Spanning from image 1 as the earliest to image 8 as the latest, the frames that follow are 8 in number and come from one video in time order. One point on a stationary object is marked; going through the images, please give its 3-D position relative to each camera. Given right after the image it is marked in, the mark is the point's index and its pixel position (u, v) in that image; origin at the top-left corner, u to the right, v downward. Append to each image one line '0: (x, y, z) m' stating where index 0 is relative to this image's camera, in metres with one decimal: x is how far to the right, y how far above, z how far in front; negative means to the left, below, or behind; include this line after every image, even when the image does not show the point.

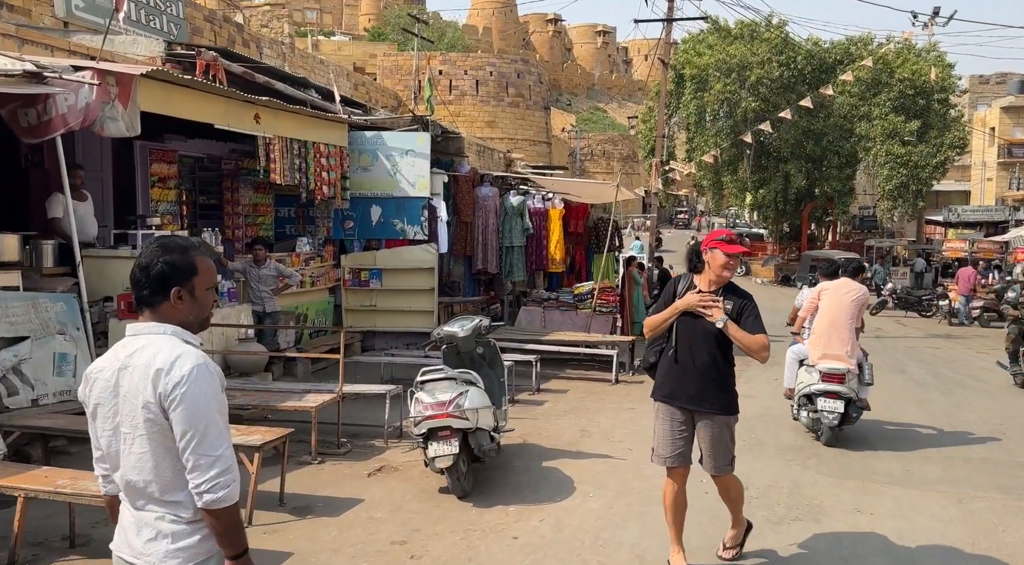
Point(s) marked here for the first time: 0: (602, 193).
0: (+1.3, +1.2, +12.6) m
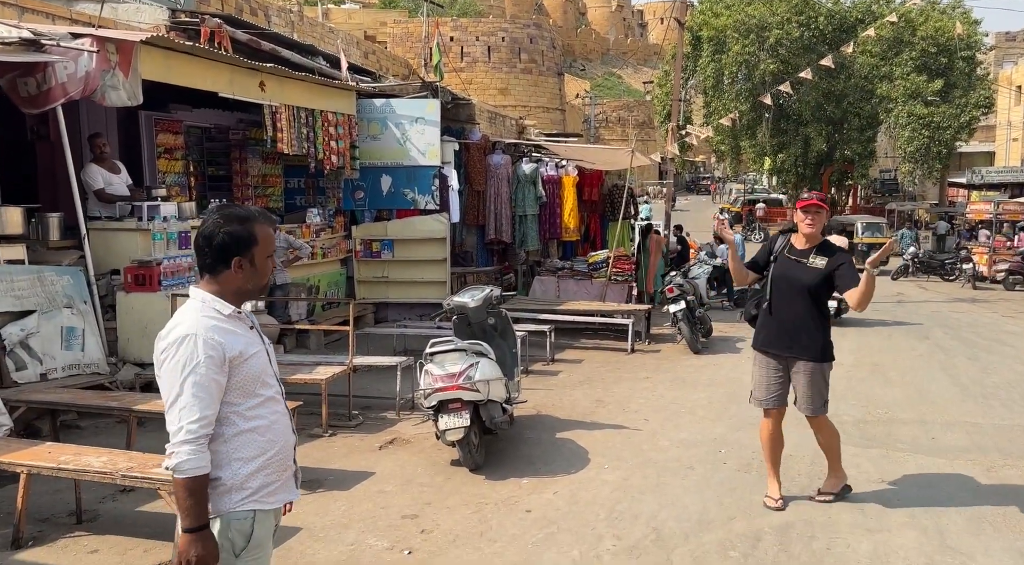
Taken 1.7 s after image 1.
0: (+1.4, +1.6, +12.4) m
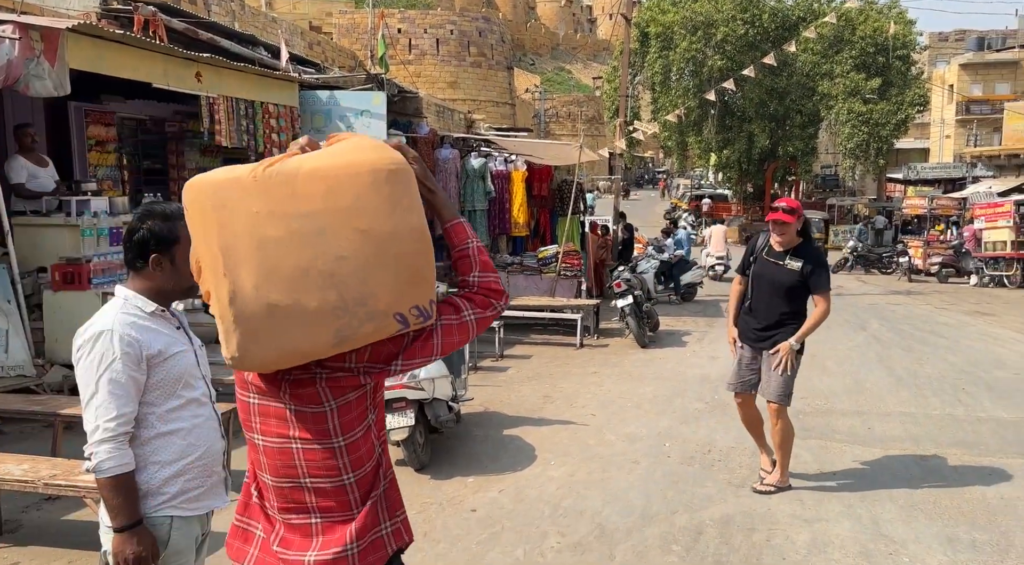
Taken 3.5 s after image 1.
0: (+0.7, +1.7, +12.3) m
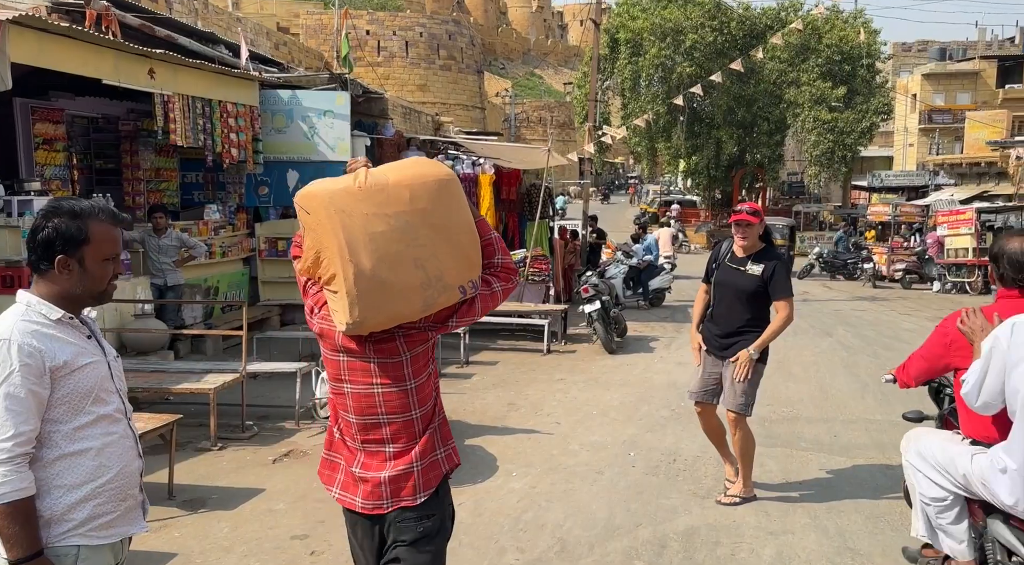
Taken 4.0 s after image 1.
0: (+0.3, +1.6, +12.2) m
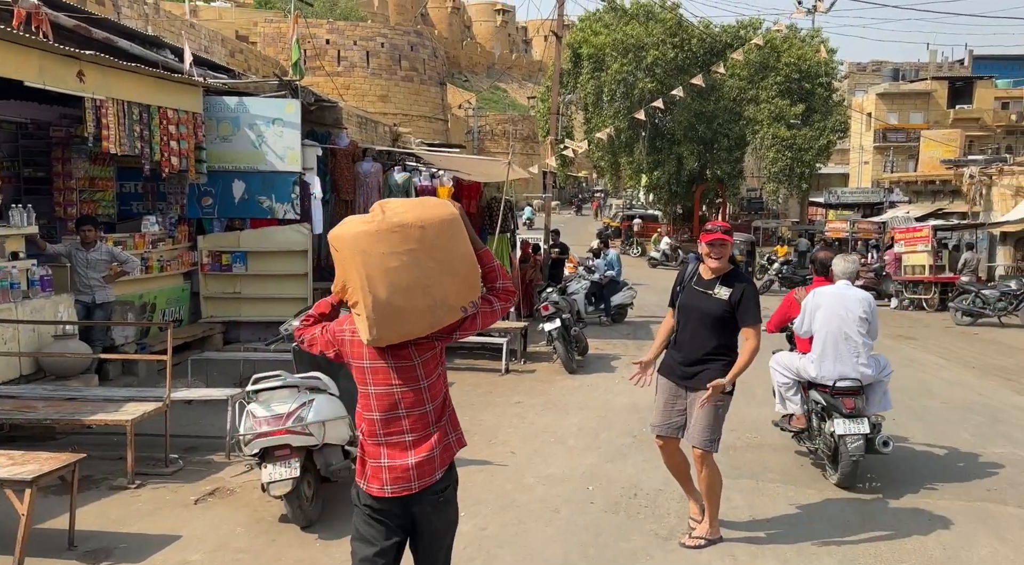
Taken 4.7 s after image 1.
0: (-0.2, +1.4, +11.8) m
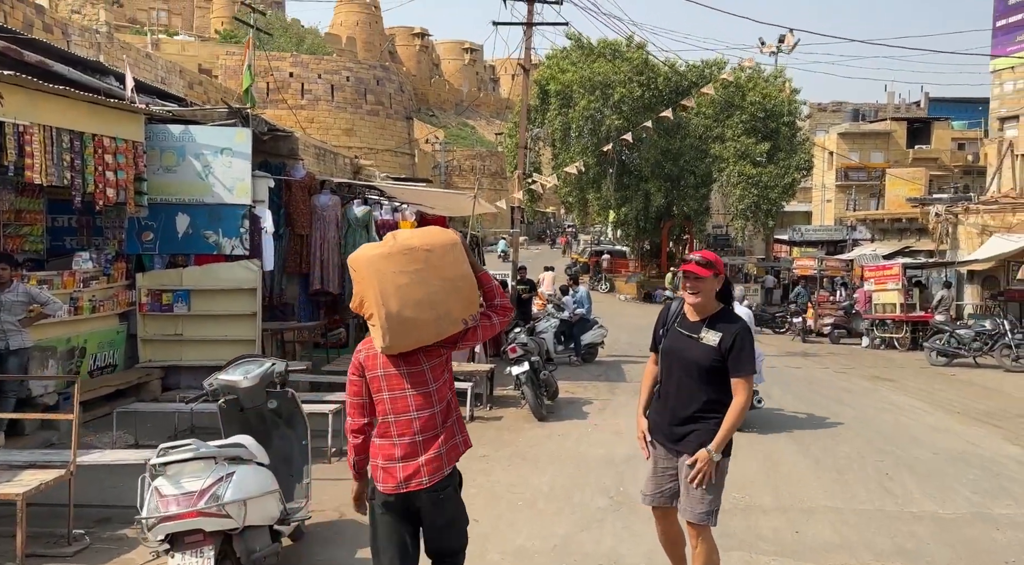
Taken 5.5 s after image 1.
0: (-0.7, +0.9, +11.3) m
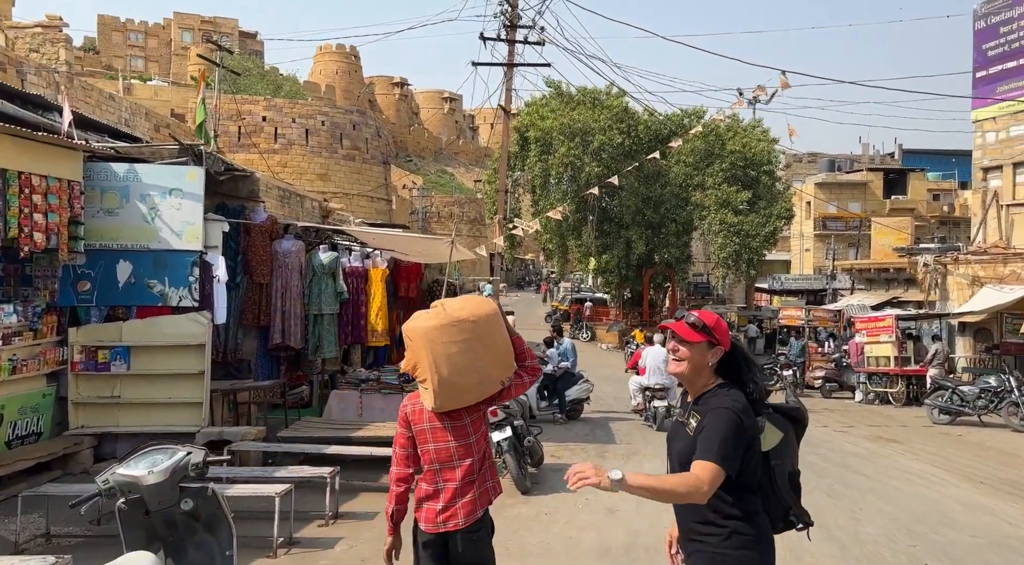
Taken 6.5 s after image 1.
0: (-0.9, +0.3, +10.4) m
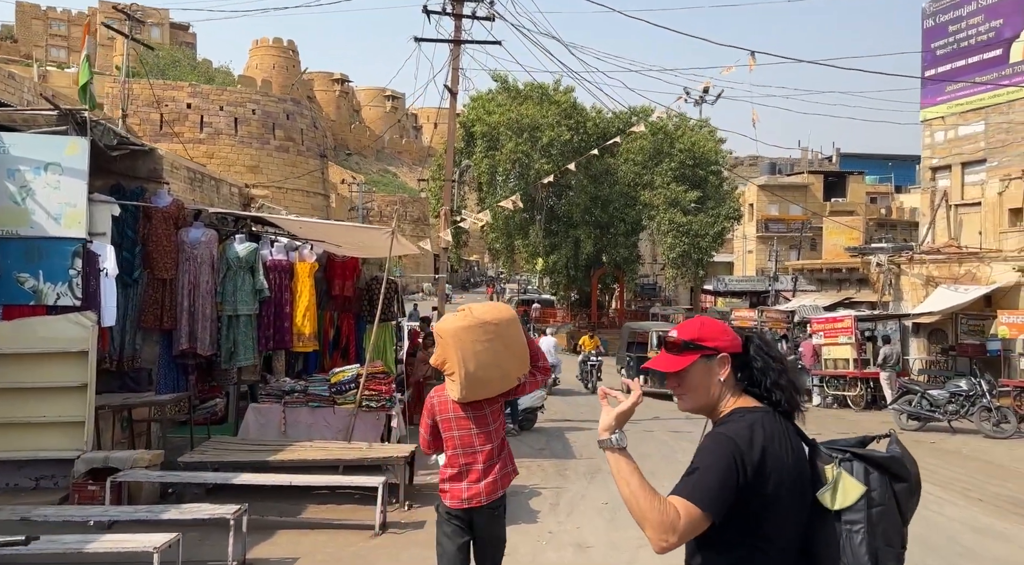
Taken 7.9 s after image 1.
0: (-1.4, +0.4, +9.1) m
